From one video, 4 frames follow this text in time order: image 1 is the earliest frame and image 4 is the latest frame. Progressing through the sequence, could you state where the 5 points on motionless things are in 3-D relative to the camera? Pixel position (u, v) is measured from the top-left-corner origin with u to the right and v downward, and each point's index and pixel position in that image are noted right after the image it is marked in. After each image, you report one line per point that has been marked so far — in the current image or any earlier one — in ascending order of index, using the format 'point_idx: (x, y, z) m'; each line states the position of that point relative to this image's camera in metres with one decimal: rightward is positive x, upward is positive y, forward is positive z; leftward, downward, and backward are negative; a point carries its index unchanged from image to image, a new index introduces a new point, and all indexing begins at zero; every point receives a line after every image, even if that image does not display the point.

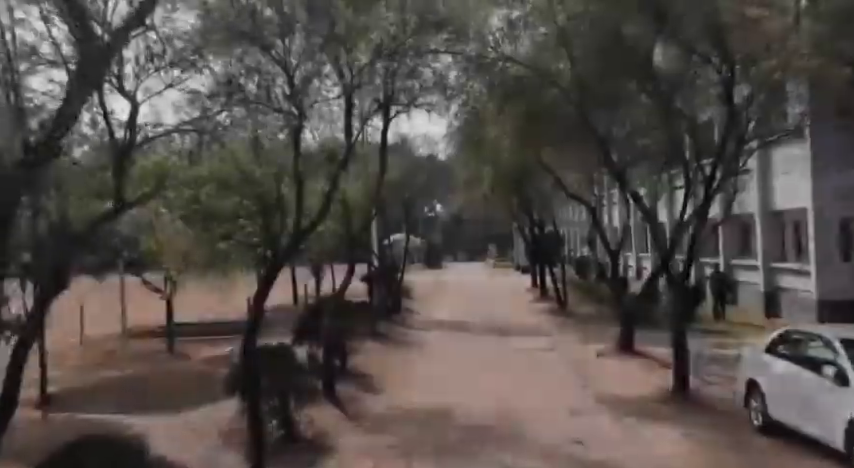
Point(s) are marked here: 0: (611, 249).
0: (+5.1, -0.4, +16.2) m
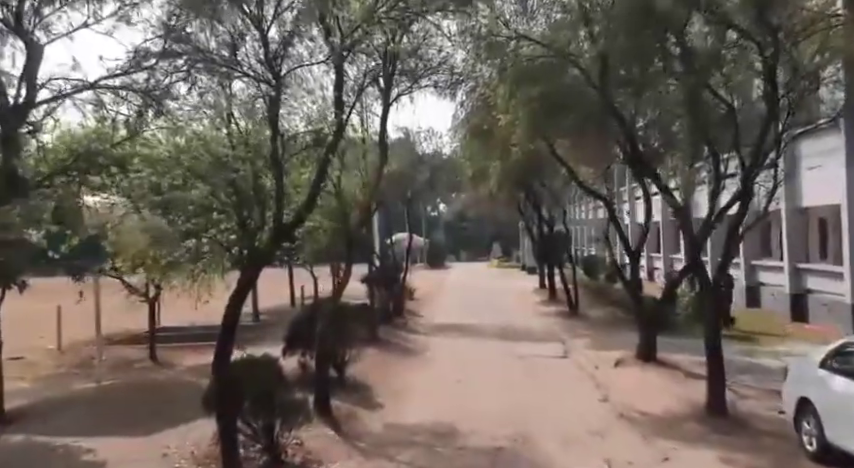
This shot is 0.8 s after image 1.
0: (+5.2, -0.4, +14.9) m
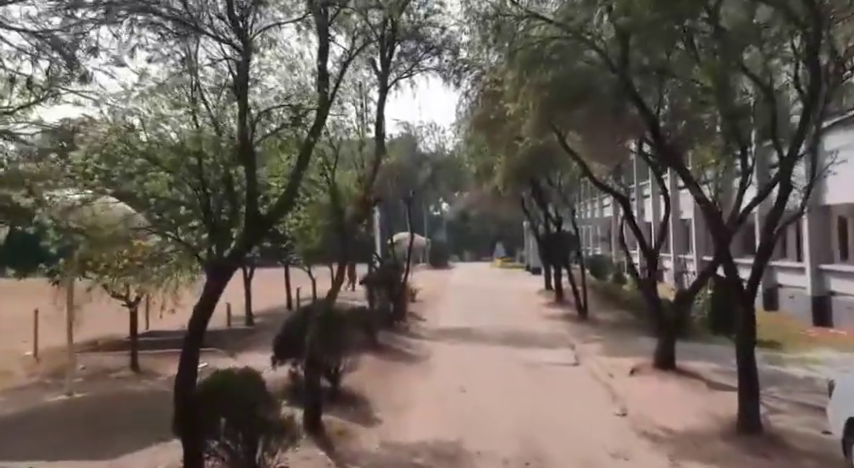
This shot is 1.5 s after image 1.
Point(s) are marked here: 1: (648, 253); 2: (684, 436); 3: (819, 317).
0: (+5.2, -0.4, +13.9) m
1: (+5.2, -0.5, +13.9) m
2: (+4.2, -3.3, +9.6) m
3: (+12.5, -2.6, +18.8) m
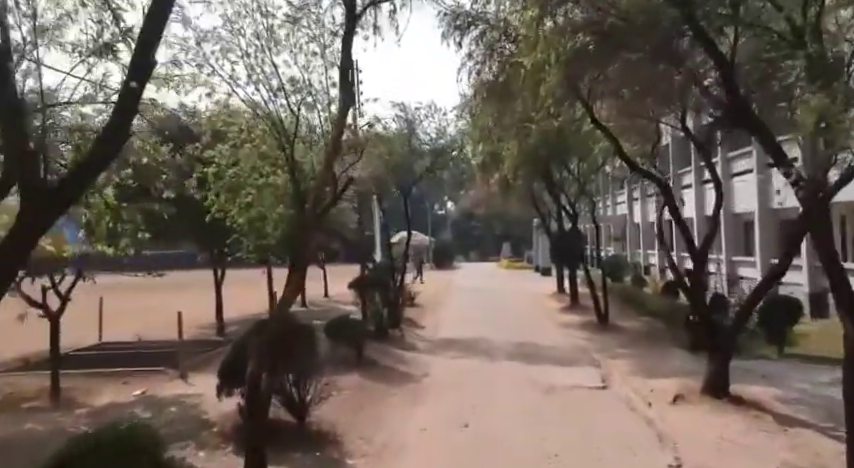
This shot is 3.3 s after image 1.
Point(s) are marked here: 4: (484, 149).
0: (+5.1, -0.3, +11.3) m
1: (+5.1, -0.4, +11.2) m
2: (+4.0, -3.2, +7.0) m
3: (+12.4, -2.5, +16.0) m
4: (+1.9, +2.9, +19.6) m
